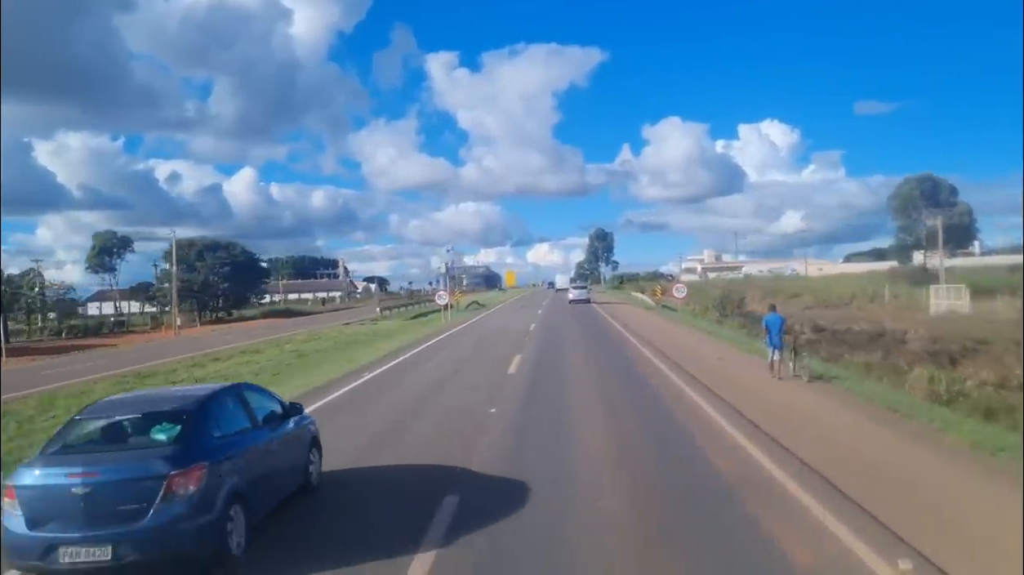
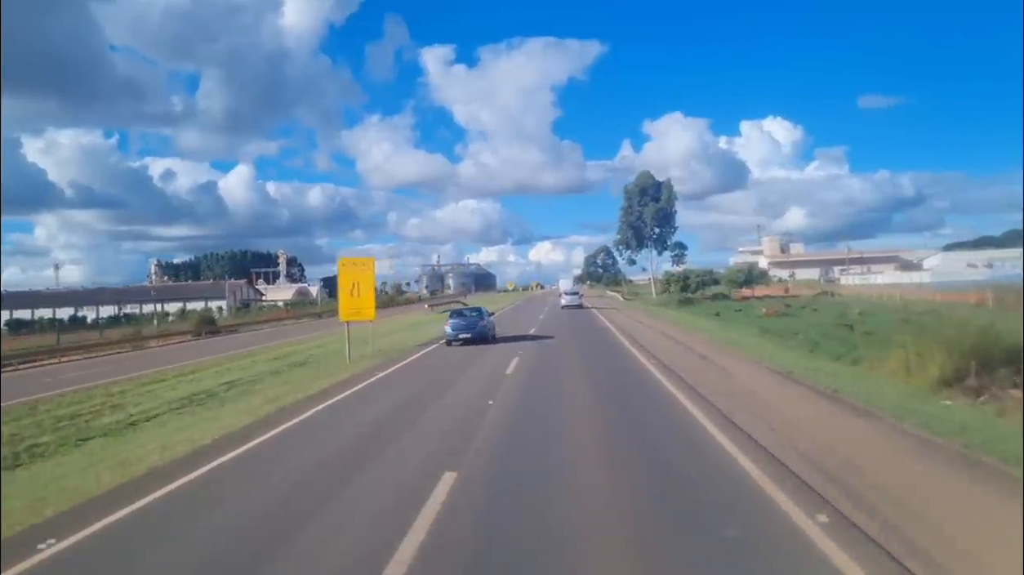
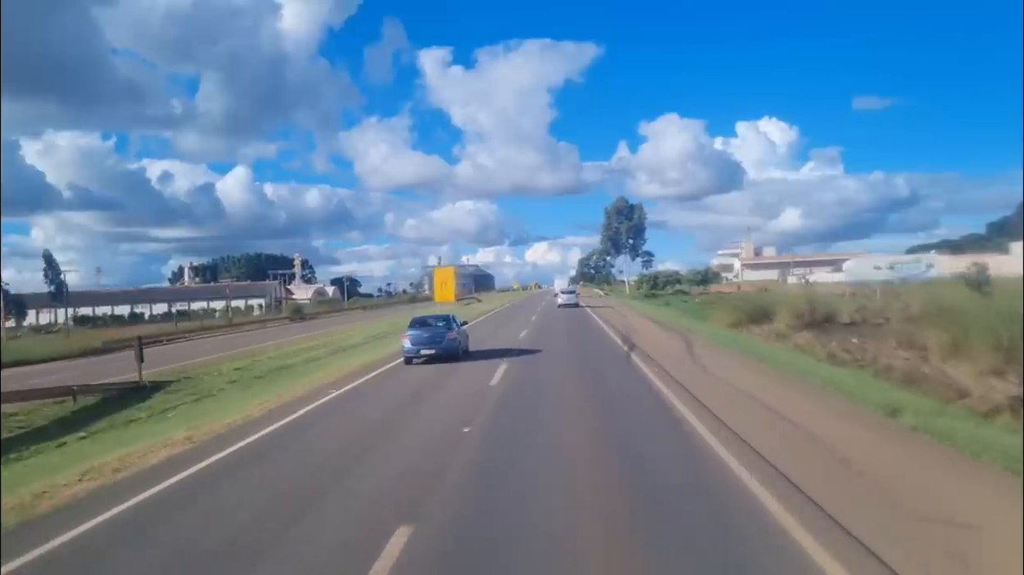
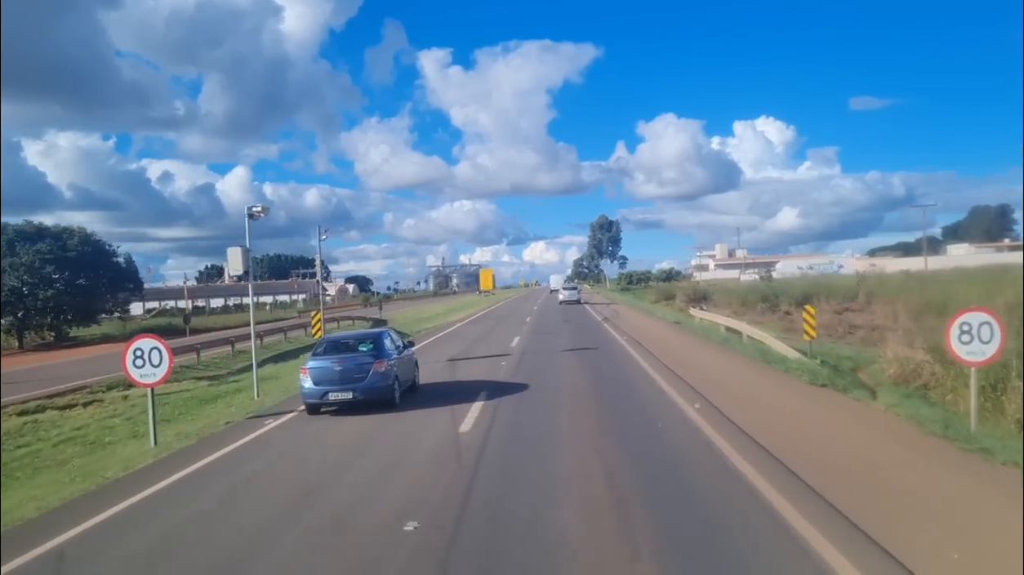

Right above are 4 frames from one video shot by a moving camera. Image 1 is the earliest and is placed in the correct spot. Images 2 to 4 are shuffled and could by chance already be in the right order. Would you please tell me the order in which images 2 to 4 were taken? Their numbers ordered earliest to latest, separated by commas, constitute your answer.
4, 3, 2
